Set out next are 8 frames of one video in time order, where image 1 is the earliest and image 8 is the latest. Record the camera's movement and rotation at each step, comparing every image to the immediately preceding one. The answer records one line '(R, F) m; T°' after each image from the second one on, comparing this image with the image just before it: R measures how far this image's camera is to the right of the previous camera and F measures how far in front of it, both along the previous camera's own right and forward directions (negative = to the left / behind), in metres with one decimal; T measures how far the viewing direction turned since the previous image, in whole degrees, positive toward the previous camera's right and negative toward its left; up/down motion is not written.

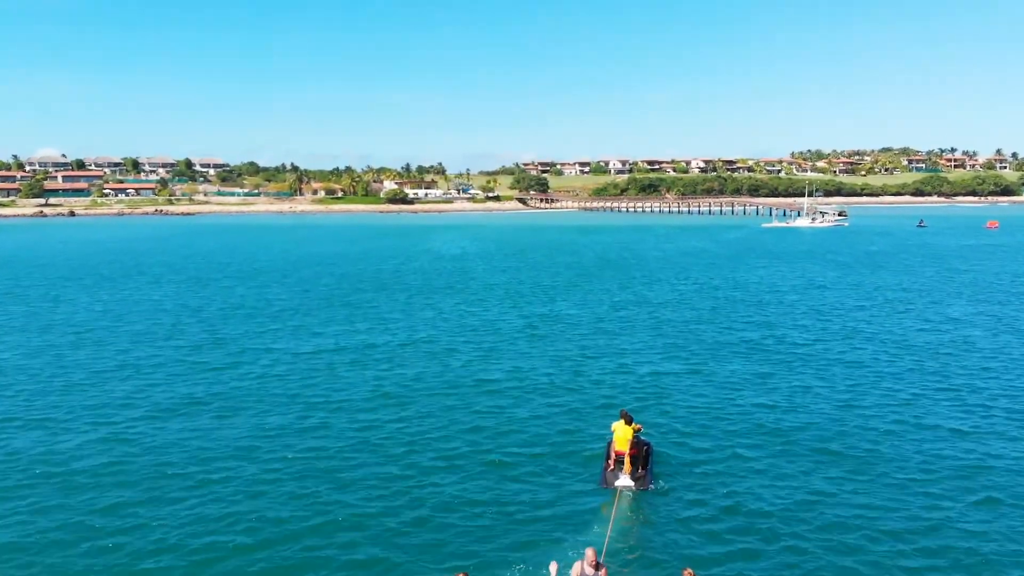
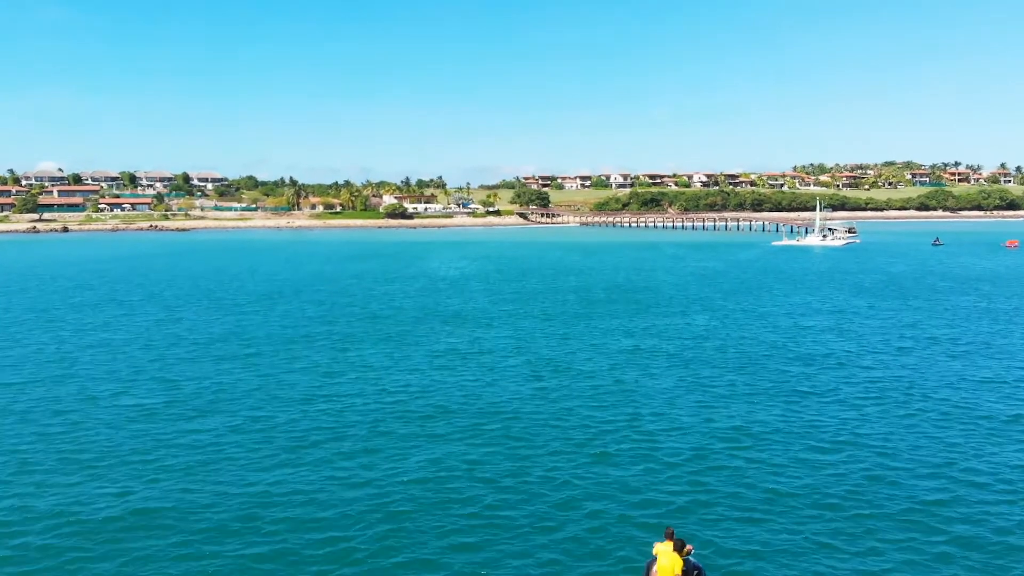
(-0.1, +2.4) m; 0°
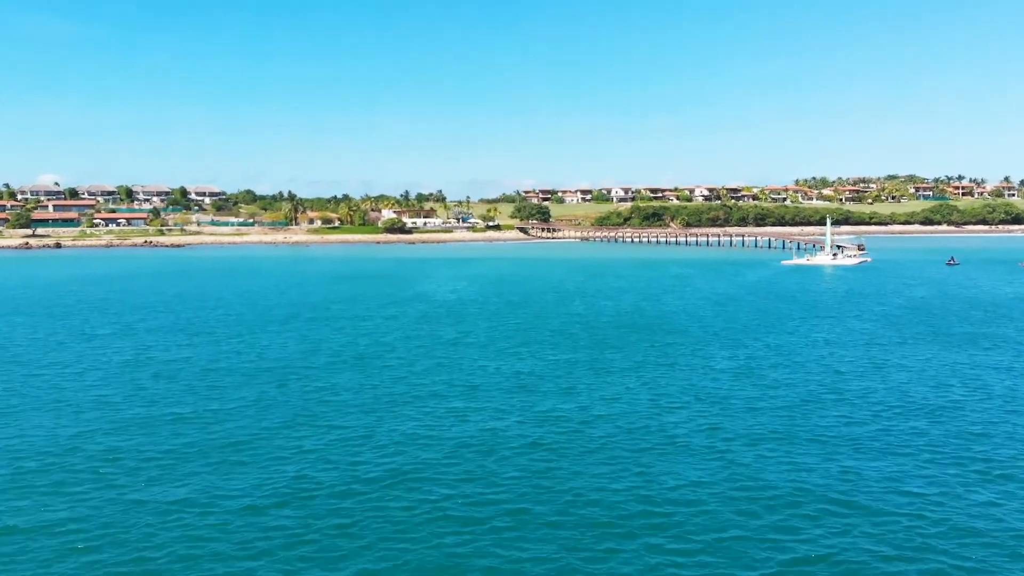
(0.0, +2.3) m; 0°
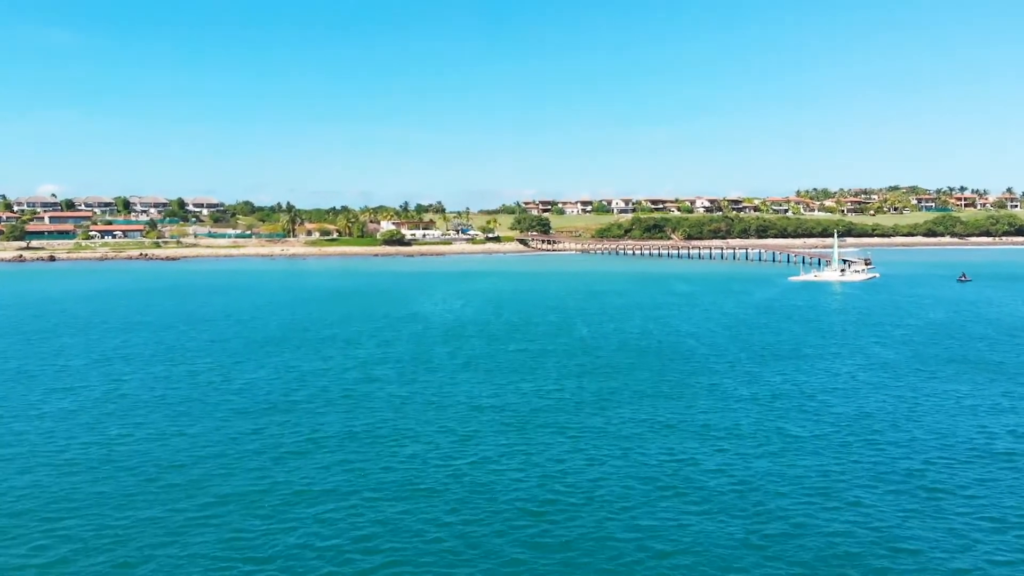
(0.0, +1.7) m; 0°
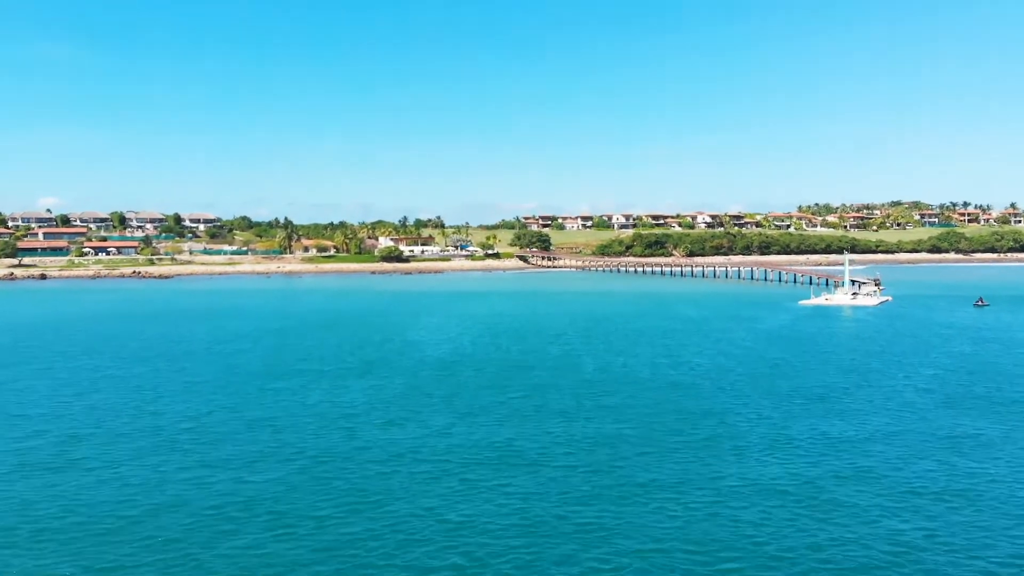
(0.0, +2.4) m; 0°
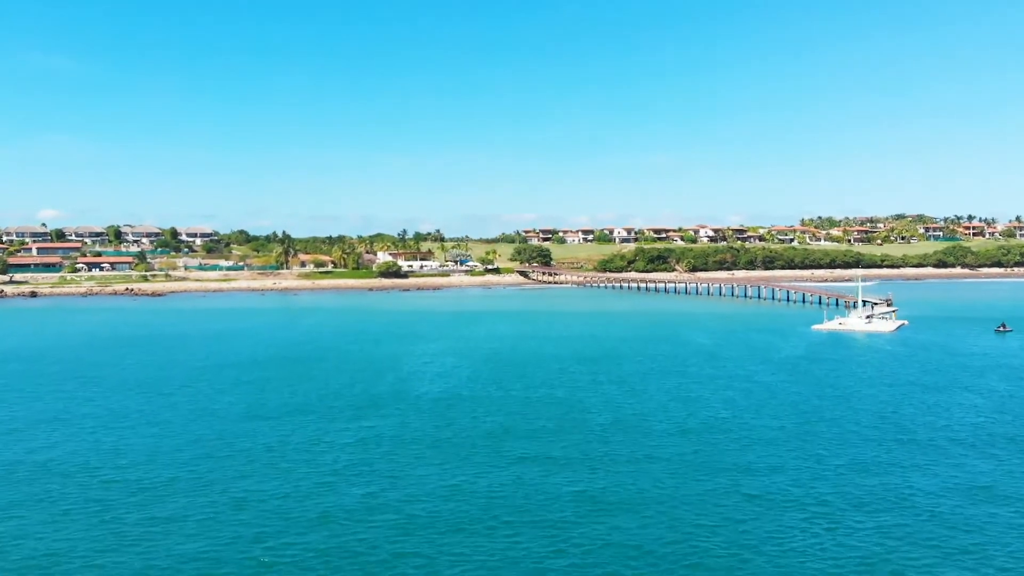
(0.0, +2.7) m; 0°
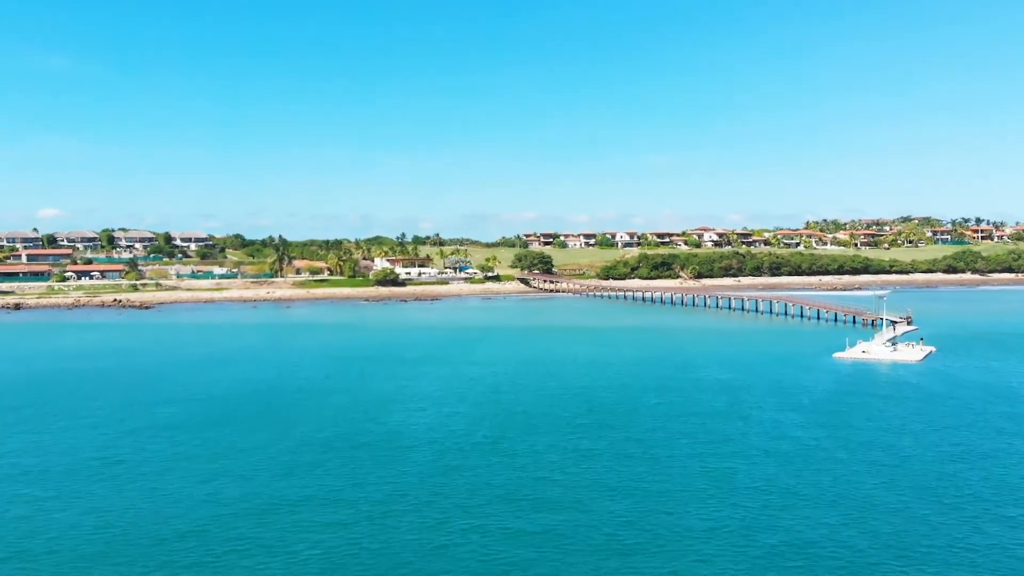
(0.0, +4.2) m; 0°
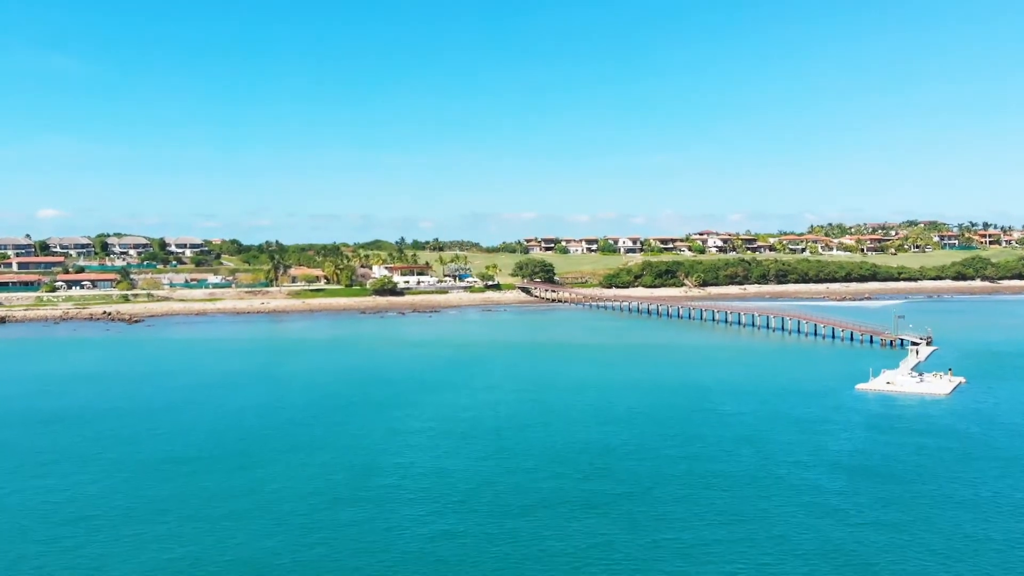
(-0.1, +3.6) m; 0°
